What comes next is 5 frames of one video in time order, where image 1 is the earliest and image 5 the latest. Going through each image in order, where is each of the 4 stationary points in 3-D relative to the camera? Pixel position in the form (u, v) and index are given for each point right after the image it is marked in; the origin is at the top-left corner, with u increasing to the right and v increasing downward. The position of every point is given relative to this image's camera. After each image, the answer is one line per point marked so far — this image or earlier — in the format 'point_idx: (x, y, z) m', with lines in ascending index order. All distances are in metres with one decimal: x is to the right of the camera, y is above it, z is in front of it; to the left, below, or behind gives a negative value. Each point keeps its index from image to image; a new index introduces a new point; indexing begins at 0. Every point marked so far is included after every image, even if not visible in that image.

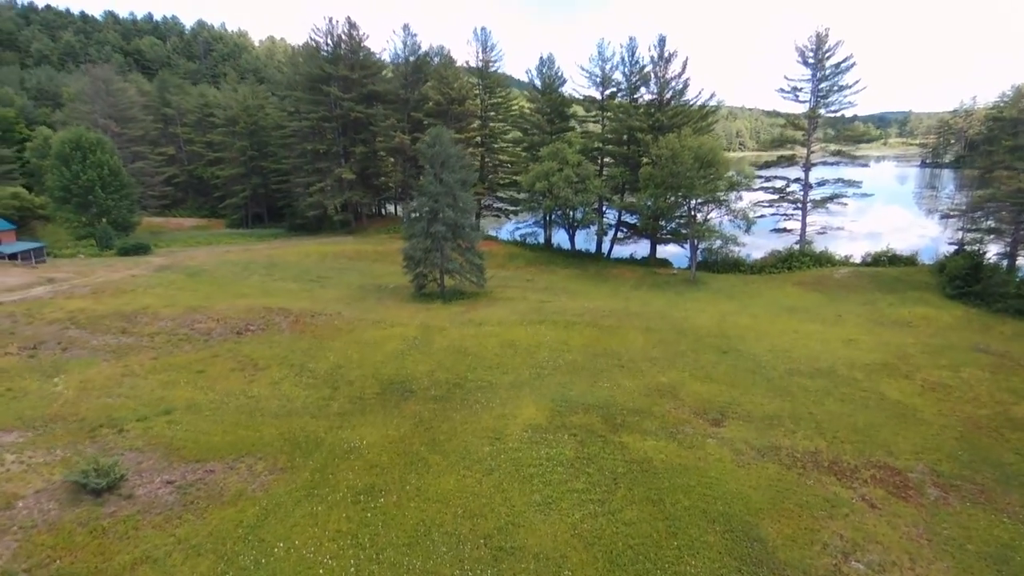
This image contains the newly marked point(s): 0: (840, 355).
0: (+9.1, -1.9, +17.5) m
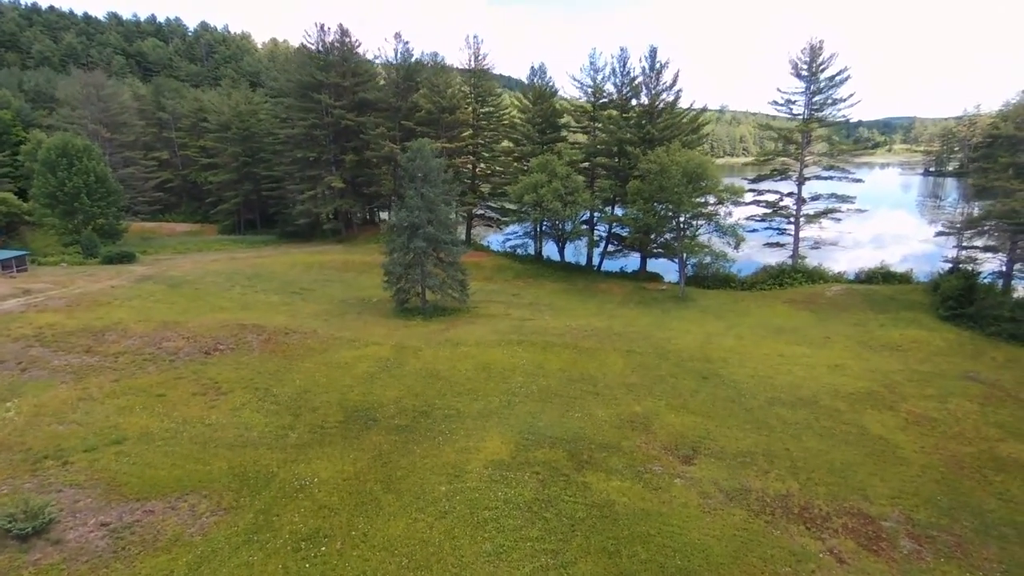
0: (+8.4, -2.5, +17.0) m
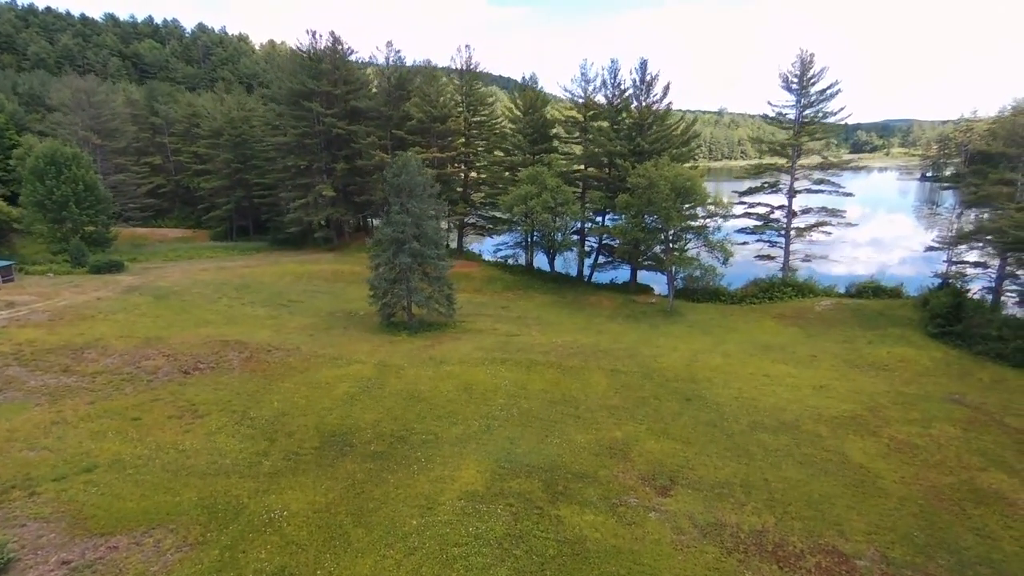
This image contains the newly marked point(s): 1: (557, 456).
0: (+7.9, -3.1, +16.8) m
1: (+1.0, -3.6, +13.5) m
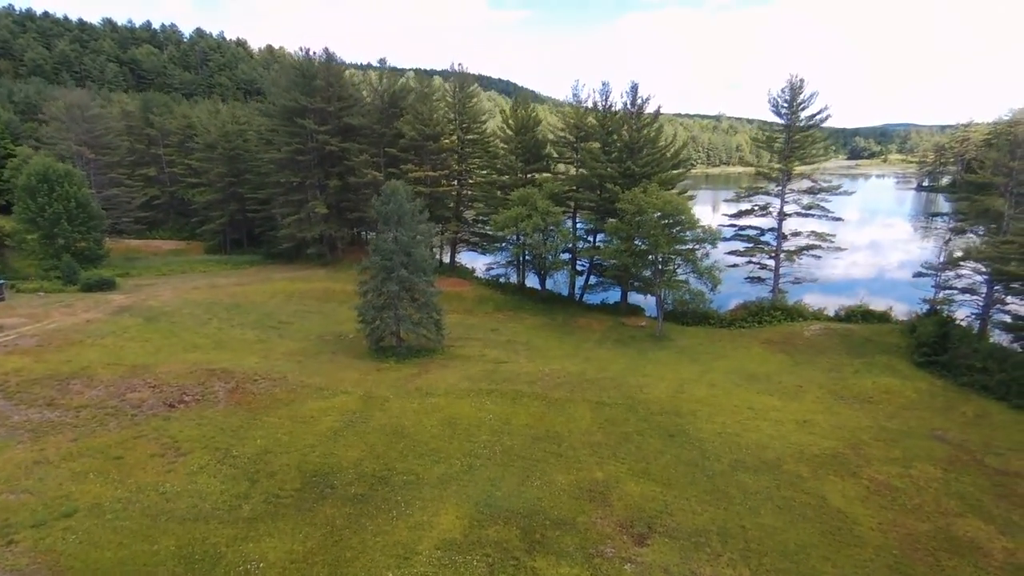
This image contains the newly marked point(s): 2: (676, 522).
0: (+7.5, -4.1, +16.9) m
1: (+0.5, -4.6, +13.6) m
2: (+3.4, -4.8, +12.9) m
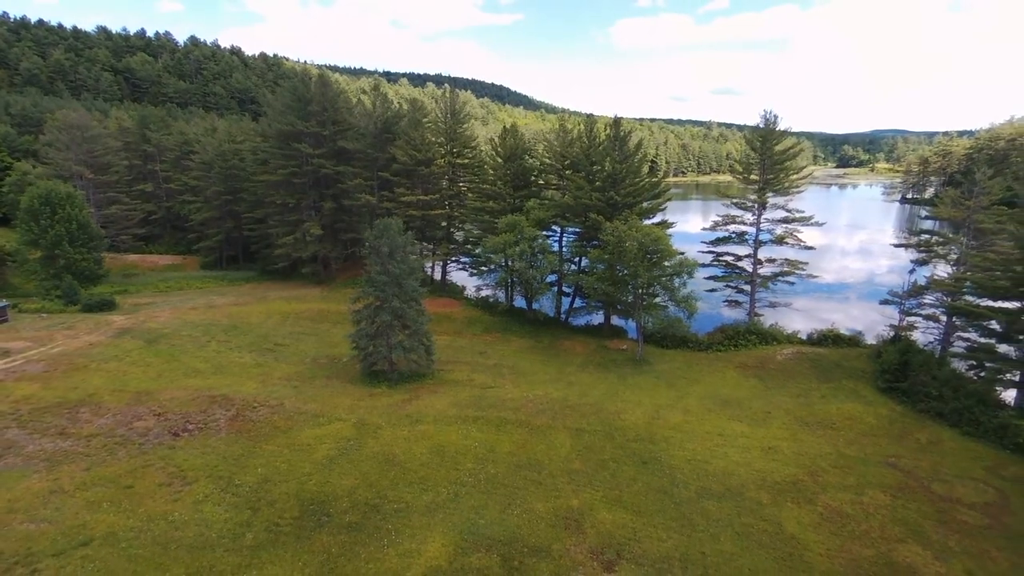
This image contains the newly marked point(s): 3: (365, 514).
0: (+7.0, -5.2, +18.2) m
1: (+0.1, -5.6, +14.8) m
2: (+2.9, -5.9, +14.1) m
3: (-3.5, -5.5, +15.2) m
